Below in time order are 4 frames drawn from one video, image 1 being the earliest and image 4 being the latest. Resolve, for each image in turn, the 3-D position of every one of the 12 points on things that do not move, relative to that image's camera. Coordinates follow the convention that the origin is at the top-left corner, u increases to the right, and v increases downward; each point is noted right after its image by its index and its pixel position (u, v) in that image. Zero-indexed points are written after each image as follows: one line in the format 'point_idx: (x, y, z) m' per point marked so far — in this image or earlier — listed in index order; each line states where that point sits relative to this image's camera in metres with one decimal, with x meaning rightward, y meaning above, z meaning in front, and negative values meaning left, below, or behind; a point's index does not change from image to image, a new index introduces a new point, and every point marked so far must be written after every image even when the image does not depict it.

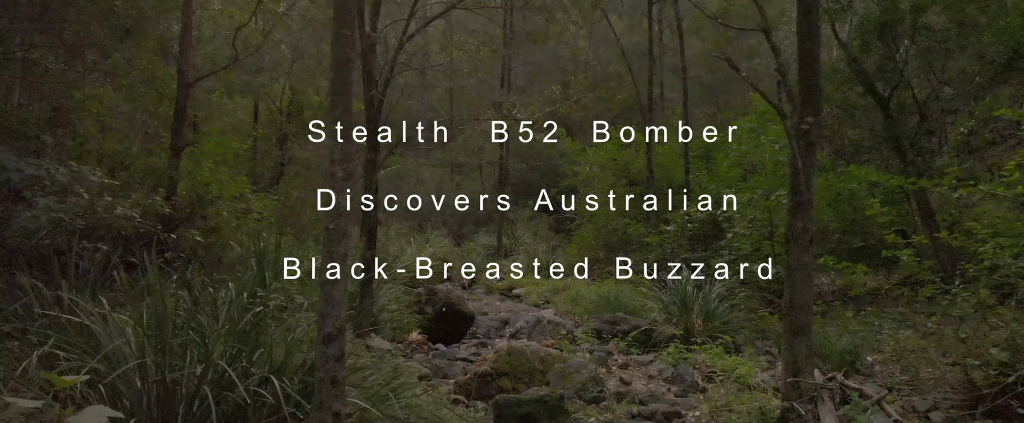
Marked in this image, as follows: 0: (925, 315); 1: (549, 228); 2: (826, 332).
0: (+3.7, -0.9, +6.6) m
1: (+1.0, -0.5, +19.4) m
2: (+3.1, -1.1, +7.2) m
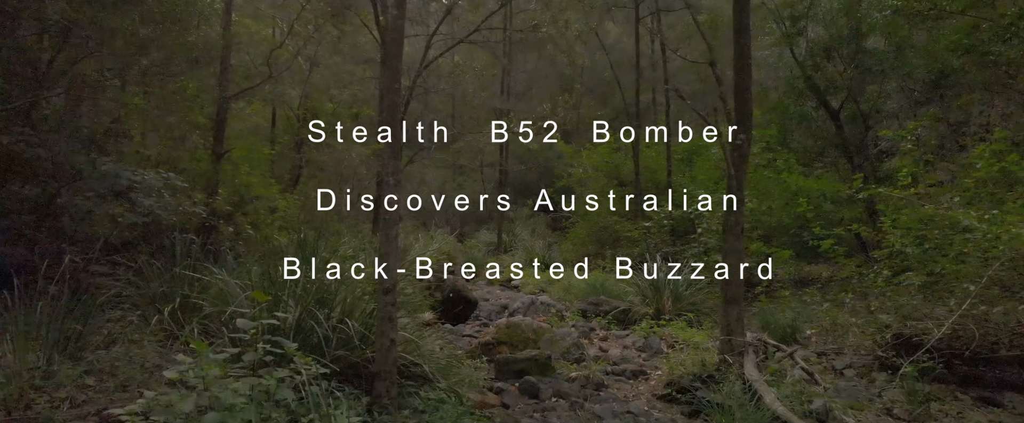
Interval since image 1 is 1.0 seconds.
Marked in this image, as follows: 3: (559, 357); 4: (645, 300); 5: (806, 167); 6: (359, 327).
0: (+3.7, -0.9, +8.1) m
1: (+1.0, -0.4, +20.9) m
2: (+3.1, -1.1, +8.6) m
3: (+0.5, -1.5, +7.7) m
4: (+1.8, -1.2, +9.8) m
5: (+4.6, +0.7, +11.5) m
6: (-1.1, -0.8, +5.3) m
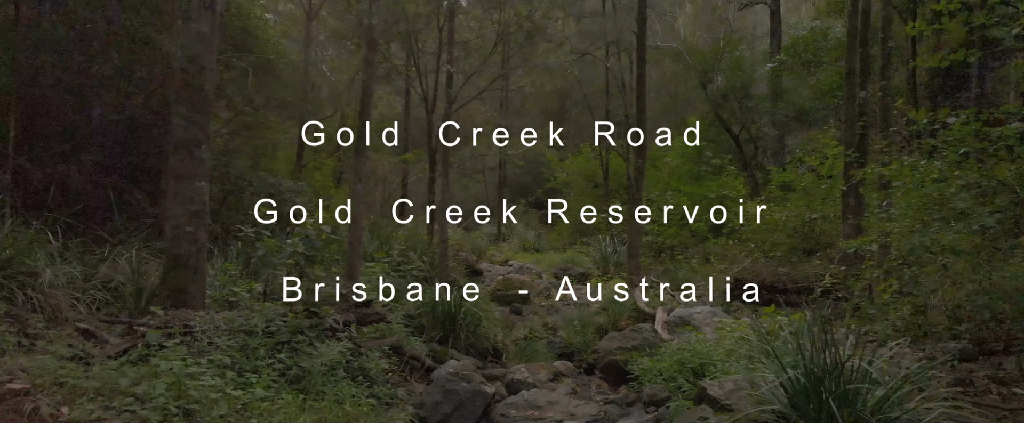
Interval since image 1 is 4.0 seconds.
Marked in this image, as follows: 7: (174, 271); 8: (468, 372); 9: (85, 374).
0: (+3.6, -0.8, +12.8) m
1: (+0.9, -0.3, +25.6) m
2: (+3.0, -1.0, +13.4) m
3: (+0.4, -1.4, +12.4) m
4: (+1.7, -1.1, +14.5) m
5: (+4.5, +0.8, +16.2) m
6: (-1.2, -0.7, +10.0) m
7: (-2.9, -0.5, +6.3) m
8: (-0.3, -1.2, +5.4) m
9: (-2.7, -1.0, +4.7) m
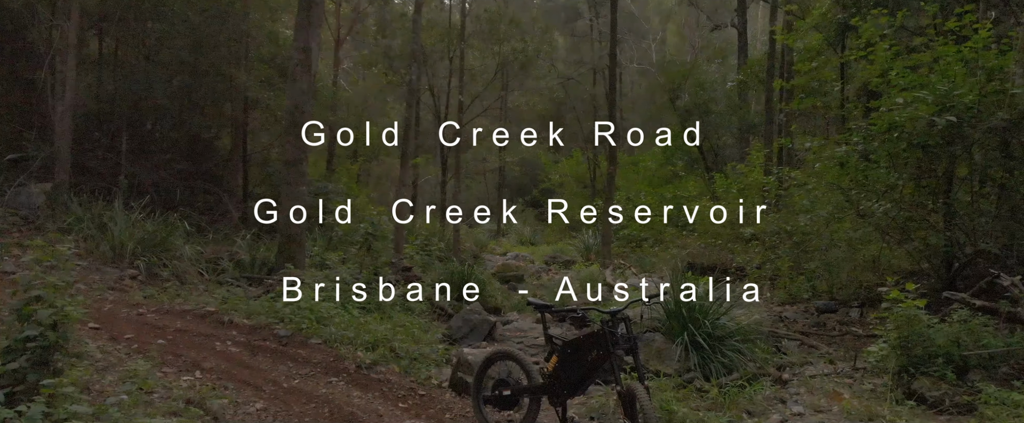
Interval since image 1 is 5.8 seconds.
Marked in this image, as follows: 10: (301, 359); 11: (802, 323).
0: (+3.6, -0.7, +15.7) m
1: (+0.9, -0.3, +28.6) m
2: (+2.9, -0.9, +16.3) m
3: (+0.3, -1.3, +15.3) m
4: (+1.7, -1.0, +17.5) m
5: (+4.5, +0.9, +19.2) m
6: (-1.2, -0.6, +12.9) m
7: (-2.9, -0.4, +9.3) m
8: (-0.4, -1.1, +8.4) m
9: (-2.7, -0.9, +7.6) m
10: (-1.8, -1.3, +6.2) m
11: (+3.7, -1.4, +9.1) m
